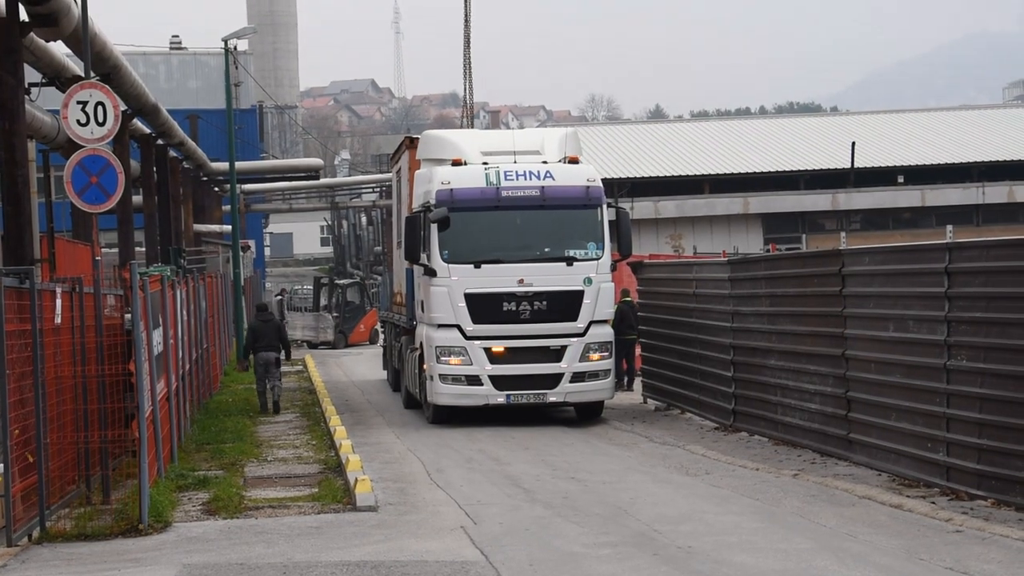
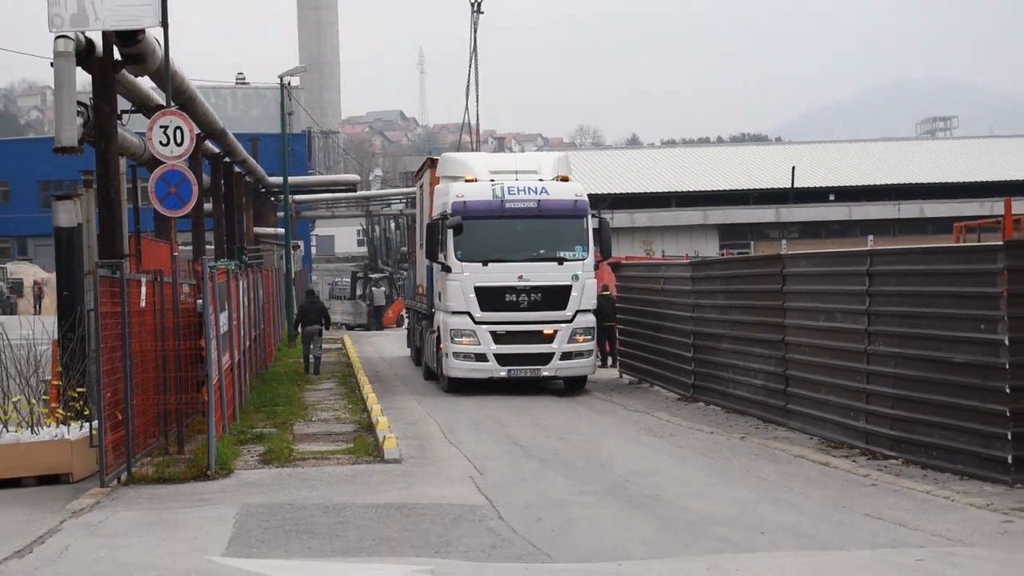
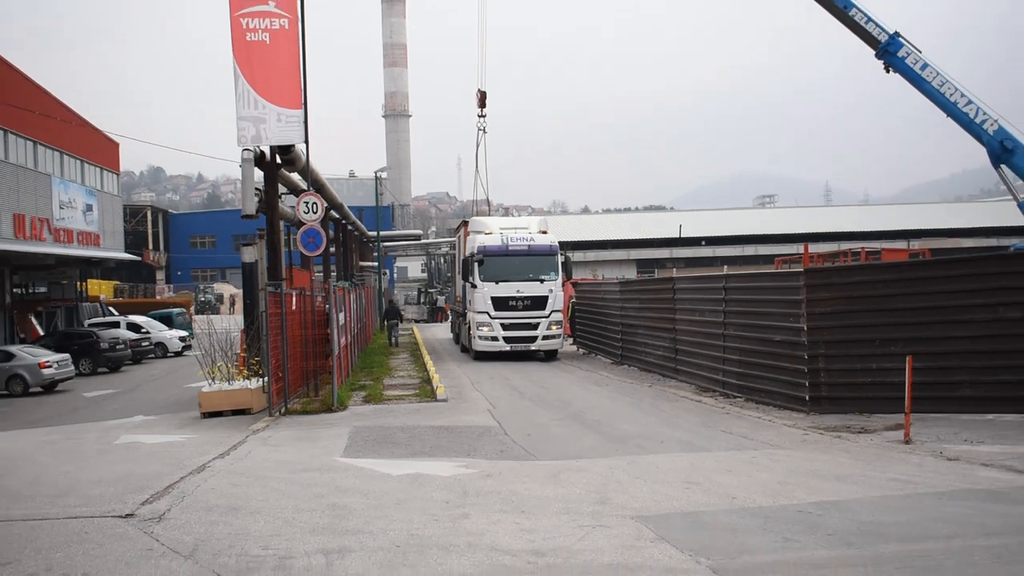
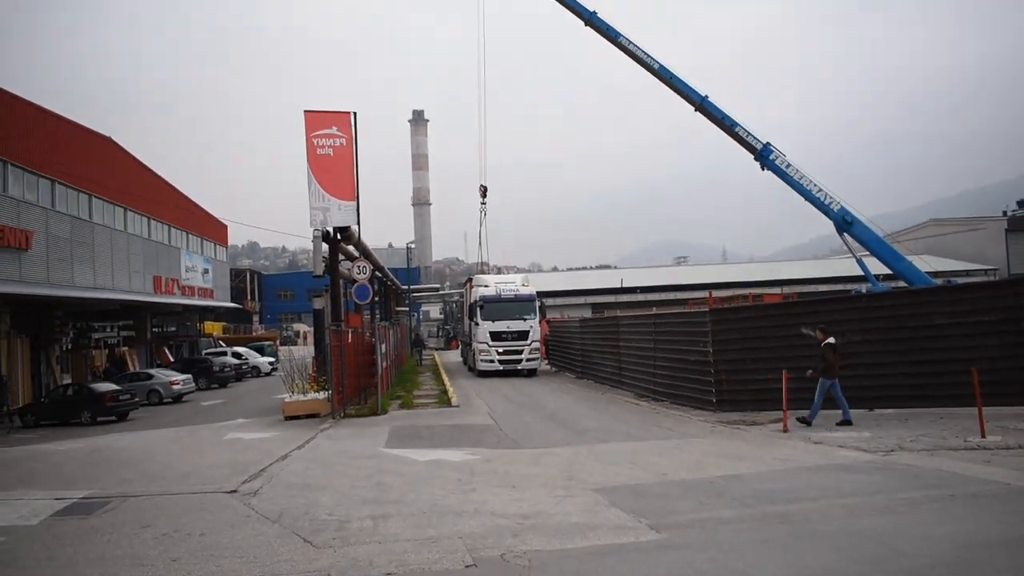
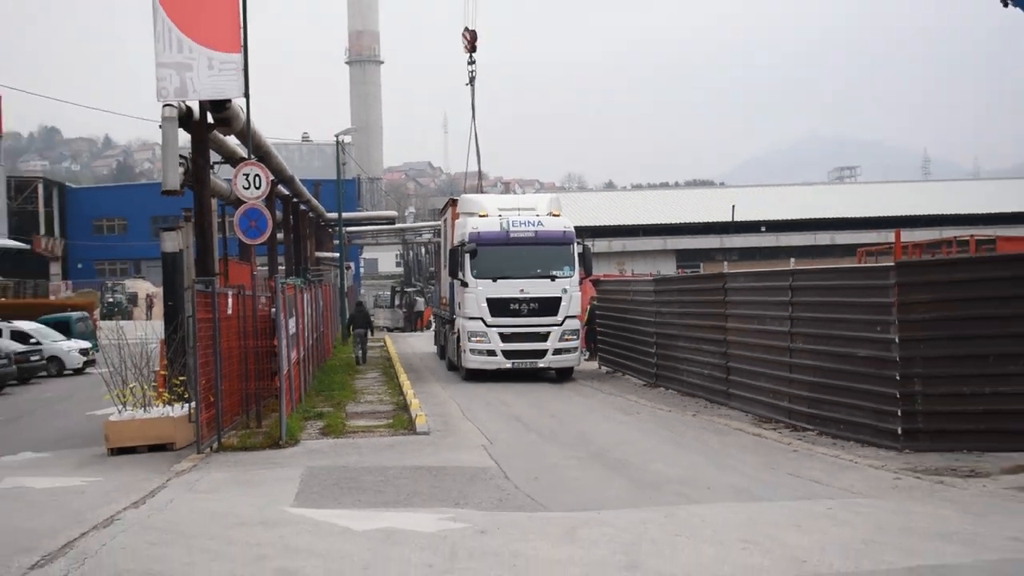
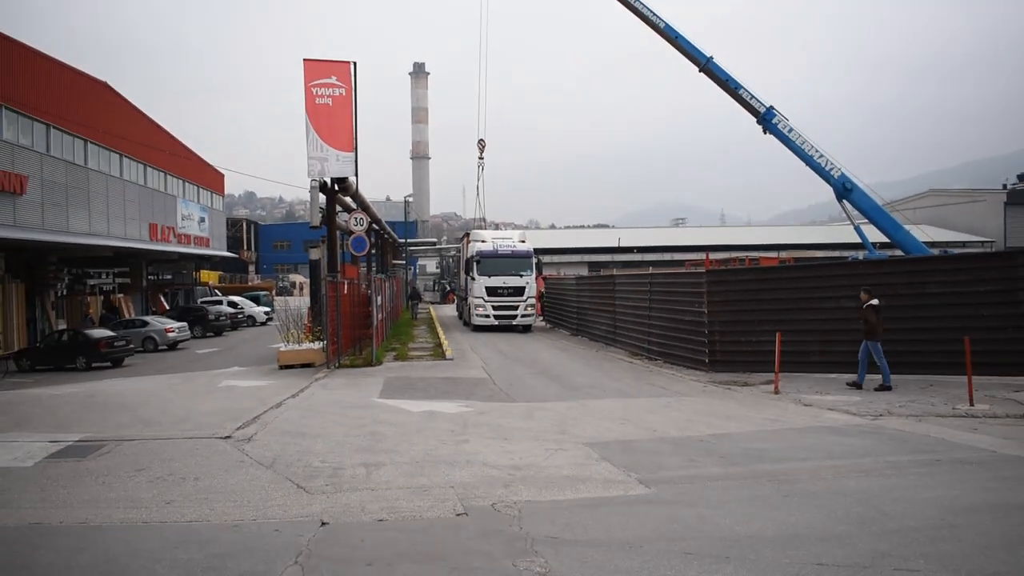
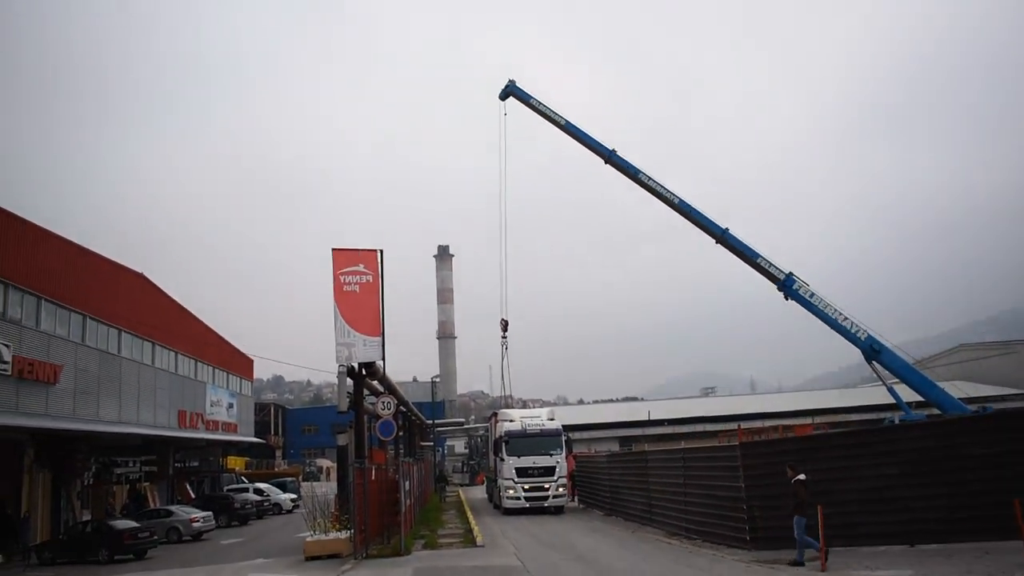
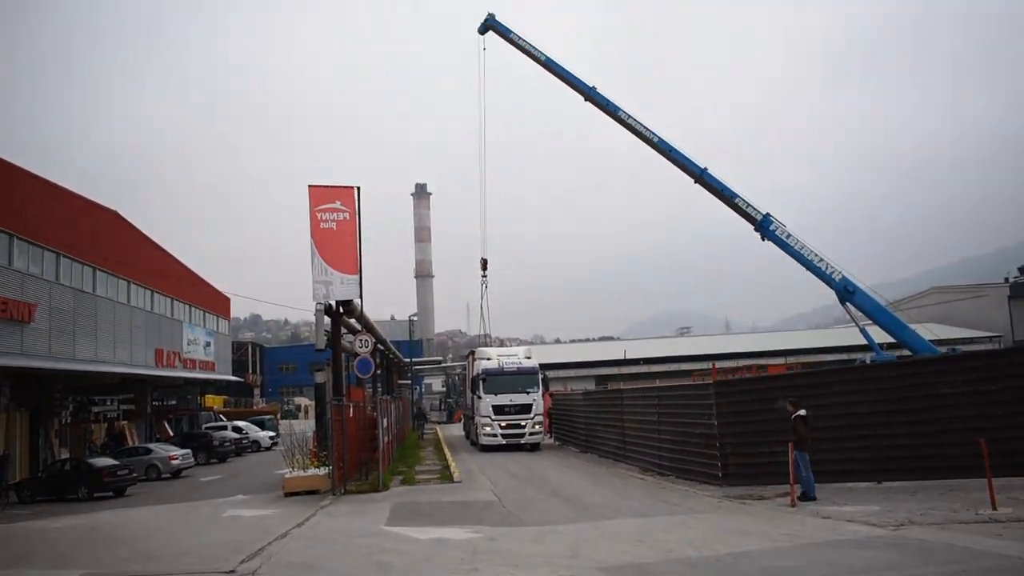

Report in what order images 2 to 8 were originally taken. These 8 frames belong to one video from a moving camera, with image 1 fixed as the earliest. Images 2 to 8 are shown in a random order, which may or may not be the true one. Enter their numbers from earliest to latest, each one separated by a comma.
2, 5, 3, 6, 4, 8, 7
